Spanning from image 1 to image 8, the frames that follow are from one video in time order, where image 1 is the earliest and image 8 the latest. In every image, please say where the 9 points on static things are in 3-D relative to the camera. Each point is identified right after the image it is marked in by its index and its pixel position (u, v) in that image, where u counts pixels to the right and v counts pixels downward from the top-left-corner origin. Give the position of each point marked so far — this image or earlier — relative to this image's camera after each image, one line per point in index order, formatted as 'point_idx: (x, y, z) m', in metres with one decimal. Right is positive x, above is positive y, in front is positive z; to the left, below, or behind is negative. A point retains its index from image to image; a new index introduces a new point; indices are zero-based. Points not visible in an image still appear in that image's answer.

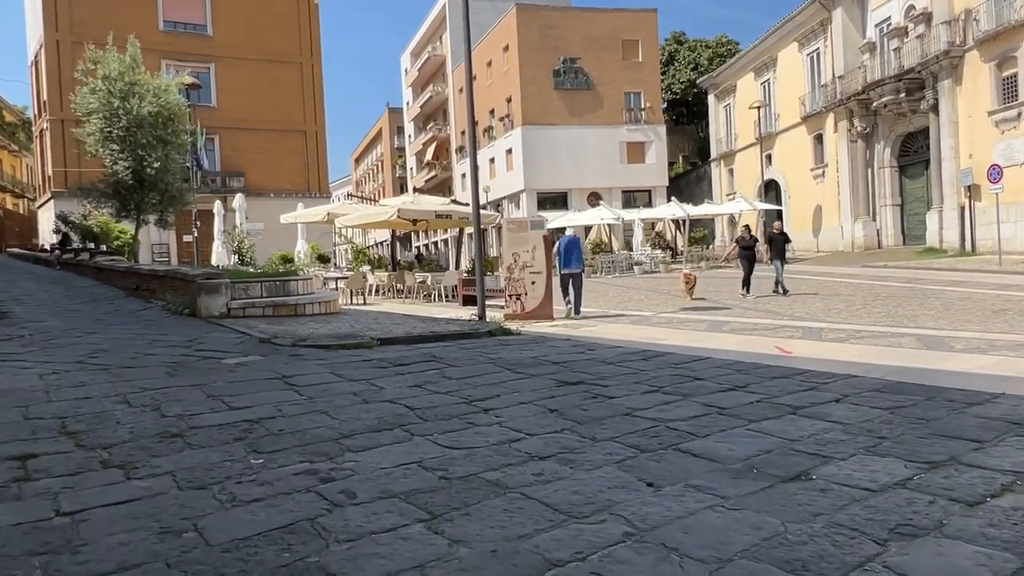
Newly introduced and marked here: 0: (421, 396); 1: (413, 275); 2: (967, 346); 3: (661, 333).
0: (-0.7, -0.9, +5.7) m
1: (-2.4, +0.3, +17.2) m
2: (+4.9, -0.6, +7.6) m
3: (+2.1, -0.6, +9.9) m
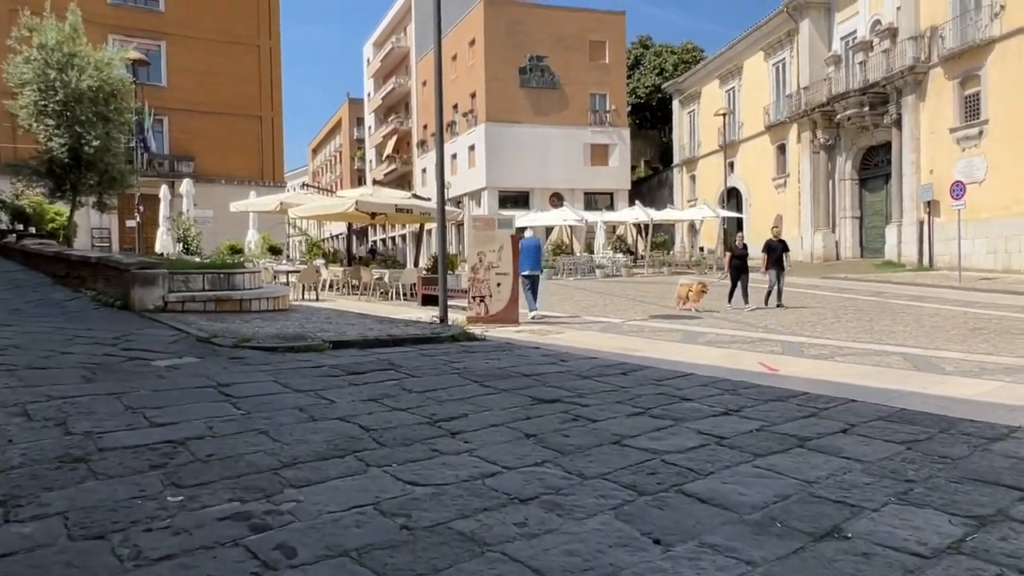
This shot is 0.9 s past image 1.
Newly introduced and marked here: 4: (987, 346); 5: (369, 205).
0: (-0.9, -0.9, +5.0) m
1: (-3.3, +0.4, +16.4) m
2: (+4.5, -0.8, +7.2) m
3: (+1.6, -0.7, +9.4) m
4: (+5.8, -0.7, +8.8) m
5: (-3.4, +2.0, +17.0) m
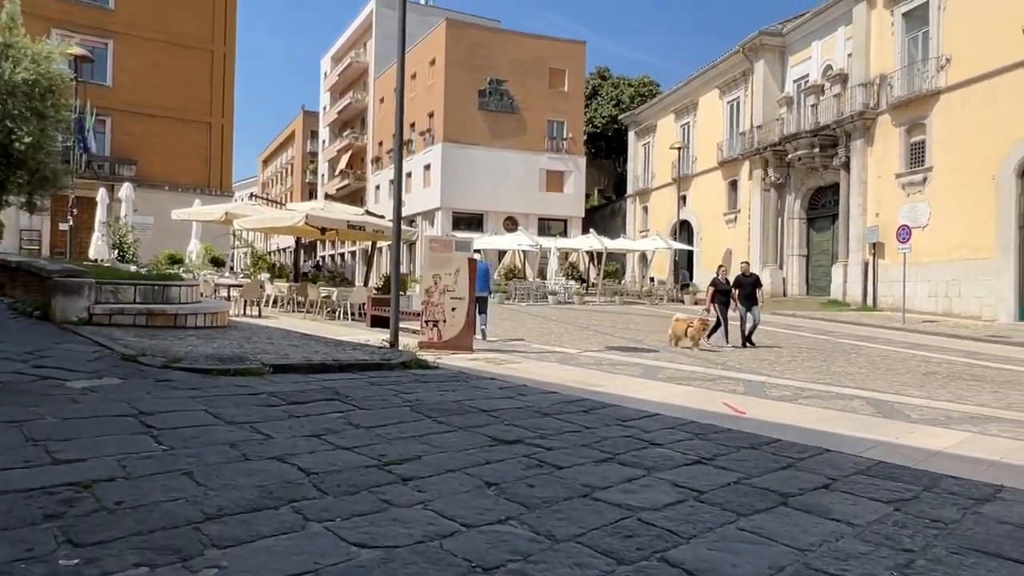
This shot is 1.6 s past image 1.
0: (-1.2, -1.0, +4.5) m
1: (-4.3, 0.0, +15.7) m
2: (+4.1, -1.3, +7.1) m
3: (+1.0, -1.1, +9.0) m
4: (+5.3, -1.3, +8.7) m
5: (-4.4, +1.6, +16.3) m
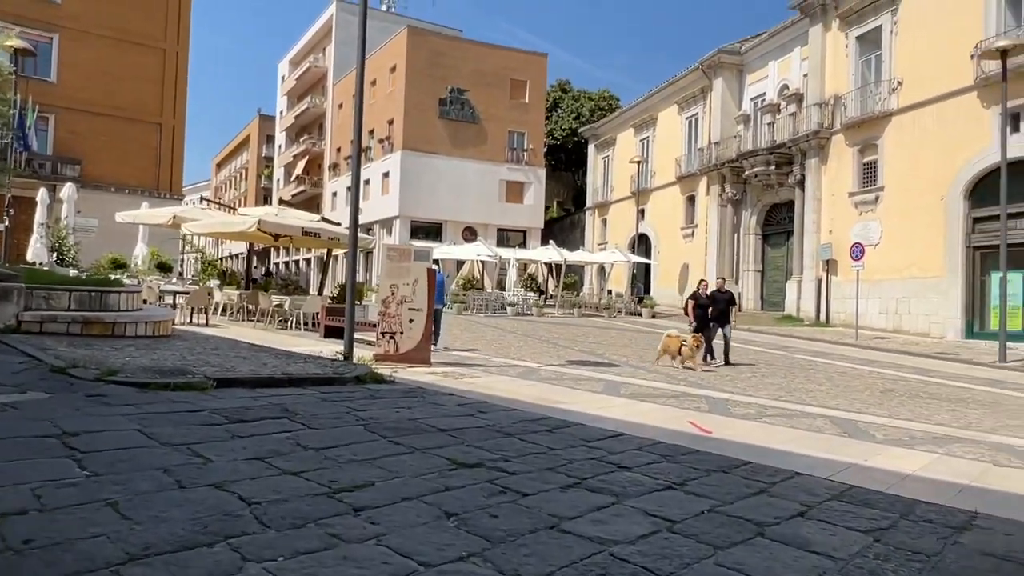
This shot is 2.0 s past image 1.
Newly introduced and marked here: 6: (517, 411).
0: (-1.4, -1.1, +4.1) m
1: (-5.2, -0.2, +15.2) m
2: (+3.7, -1.4, +7.0) m
3: (+0.5, -1.3, +8.8) m
4: (+4.8, -1.5, +8.7) m
5: (-5.3, +1.4, +15.8) m
6: (0.0, -1.2, +7.0) m
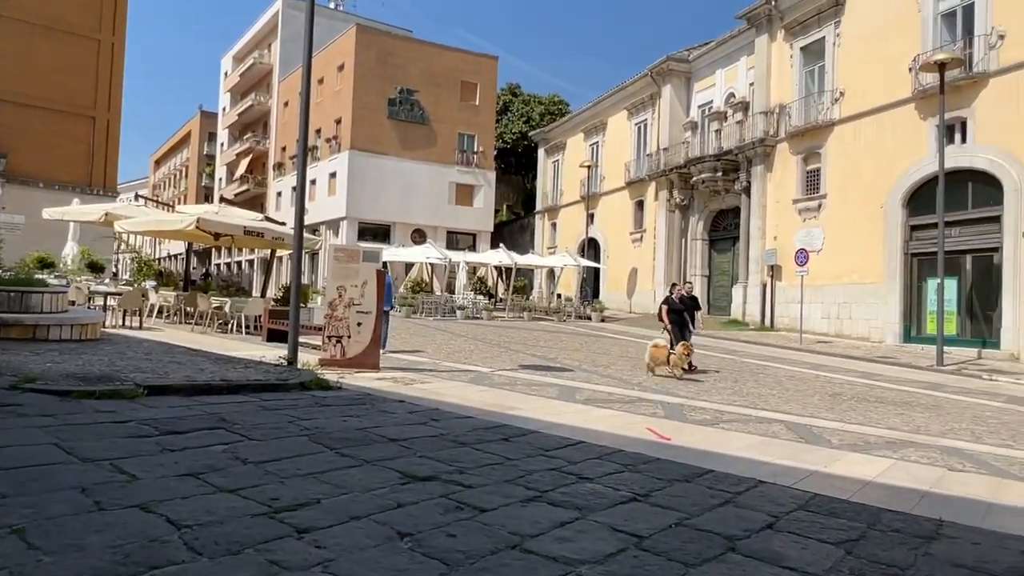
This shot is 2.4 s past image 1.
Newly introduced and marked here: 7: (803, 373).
0: (-1.6, -1.1, +3.7) m
1: (-6.2, -0.2, +14.5) m
2: (+3.2, -1.5, +7.0) m
3: (0.0, -1.3, +8.5) m
4: (+4.2, -1.6, +8.8) m
5: (-6.3, +1.4, +15.1) m
6: (-0.4, -1.2, +6.7) m
7: (+5.8, -1.7, +14.2) m
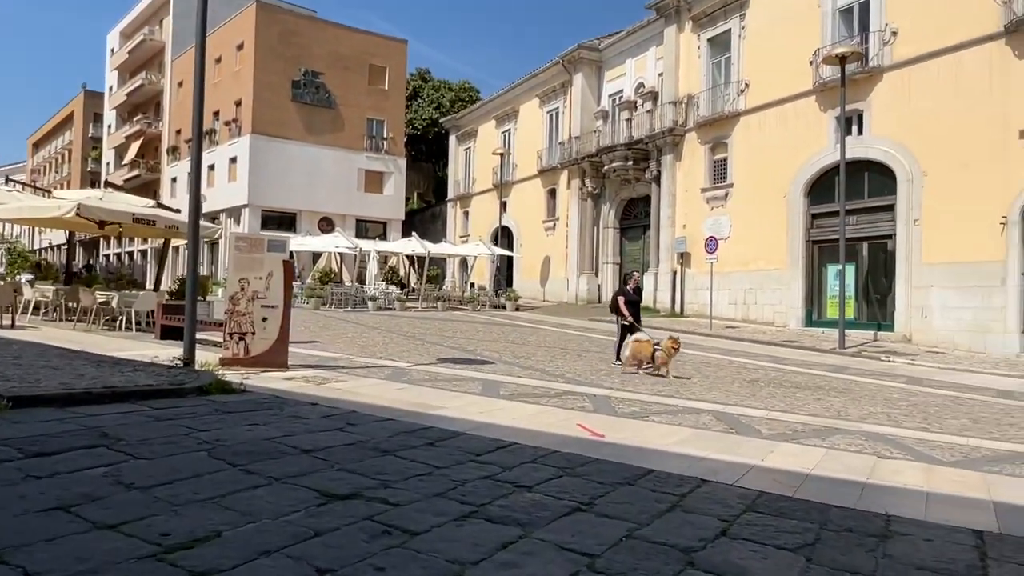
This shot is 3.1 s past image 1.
0: (-1.9, -1.1, +3.1) m
1: (-7.7, -0.1, +13.2) m
2: (+2.5, -1.4, +7.0) m
3: (-0.9, -1.2, +8.0) m
4: (+3.3, -1.4, +8.8) m
5: (-8.0, +1.5, +13.8) m
6: (-1.0, -1.2, +6.2) m
7: (+4.1, -1.4, +14.4) m
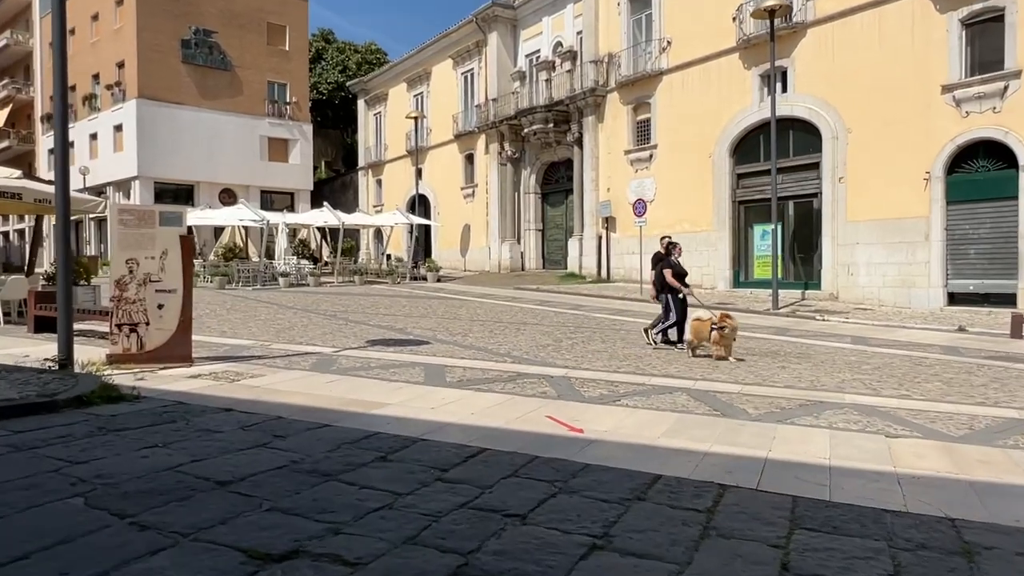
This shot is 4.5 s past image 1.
0: (-1.8, -1.1, +1.9) m
1: (-8.8, +0.1, +11.2) m
2: (+2.2, -1.1, +6.3) m
3: (-1.4, -1.0, +6.9) m
4: (+2.7, -1.0, +8.2) m
5: (-9.2, +1.7, +11.6) m
6: (-1.3, -1.0, +5.1) m
7: (+2.8, -0.7, +13.9) m
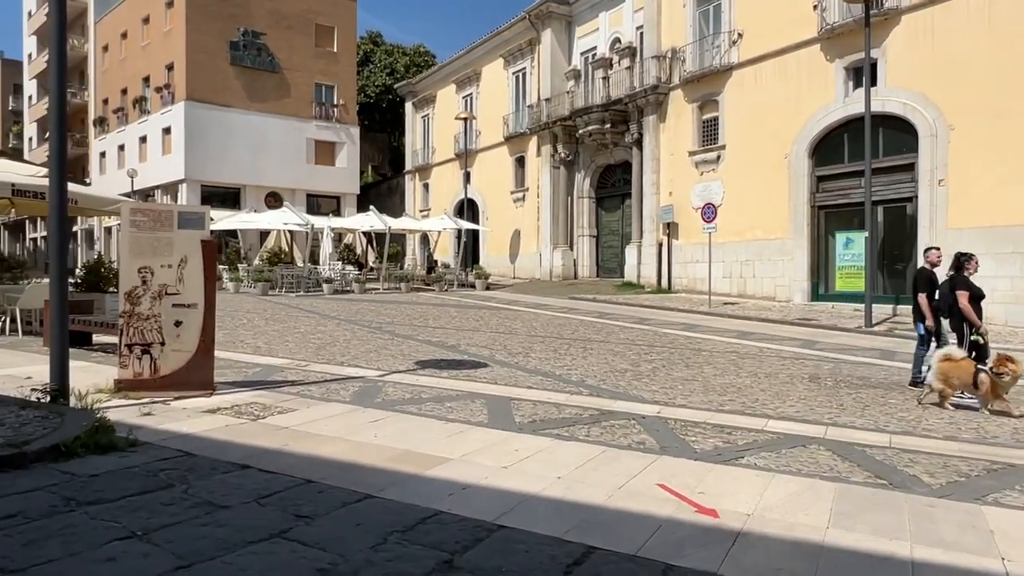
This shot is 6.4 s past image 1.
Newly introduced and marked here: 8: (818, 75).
0: (-1.4, -1.2, +0.5) m
1: (-7.9, 0.0, +10.3) m
2: (+2.8, -1.2, +4.7) m
3: (-0.7, -1.1, +5.6) m
4: (+3.4, -1.2, +6.6) m
5: (-8.2, +1.6, +10.8) m
6: (-0.7, -1.1, +3.8) m
7: (+3.9, -1.0, +12.3) m
8: (+8.2, +5.7, +19.2) m
